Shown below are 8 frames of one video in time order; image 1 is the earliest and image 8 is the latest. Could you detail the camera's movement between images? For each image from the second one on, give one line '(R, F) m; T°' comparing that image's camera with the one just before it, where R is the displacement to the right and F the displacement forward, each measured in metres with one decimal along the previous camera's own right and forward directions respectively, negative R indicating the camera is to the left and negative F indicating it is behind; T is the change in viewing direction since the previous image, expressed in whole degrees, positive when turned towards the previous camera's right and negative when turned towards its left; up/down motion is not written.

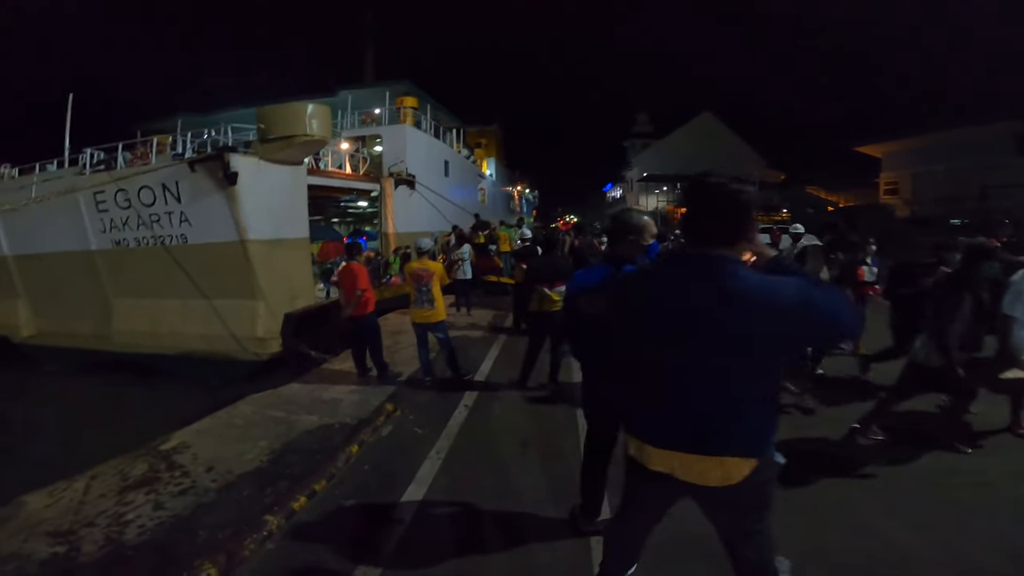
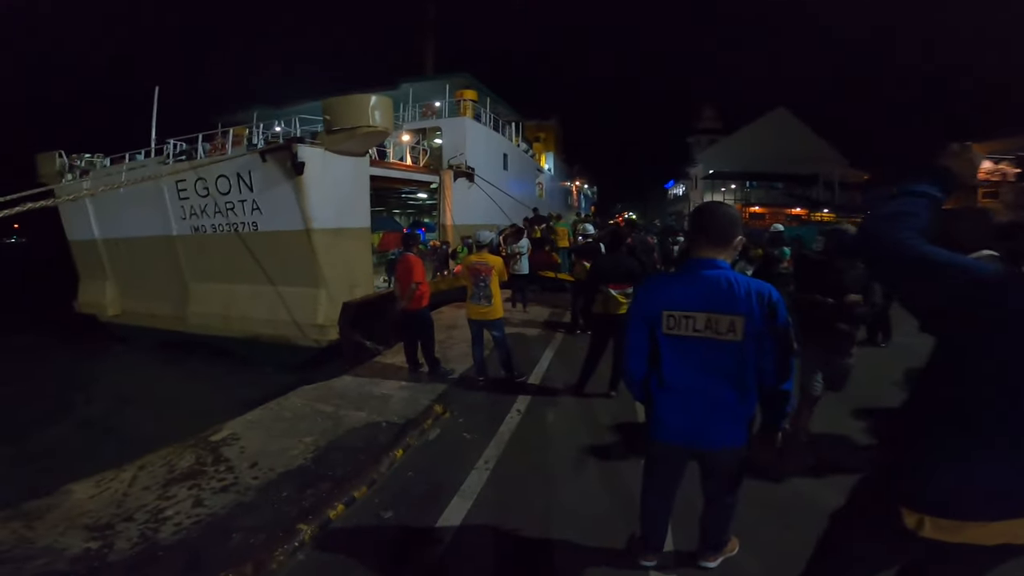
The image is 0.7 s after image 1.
(0.0, +0.4) m; -6°
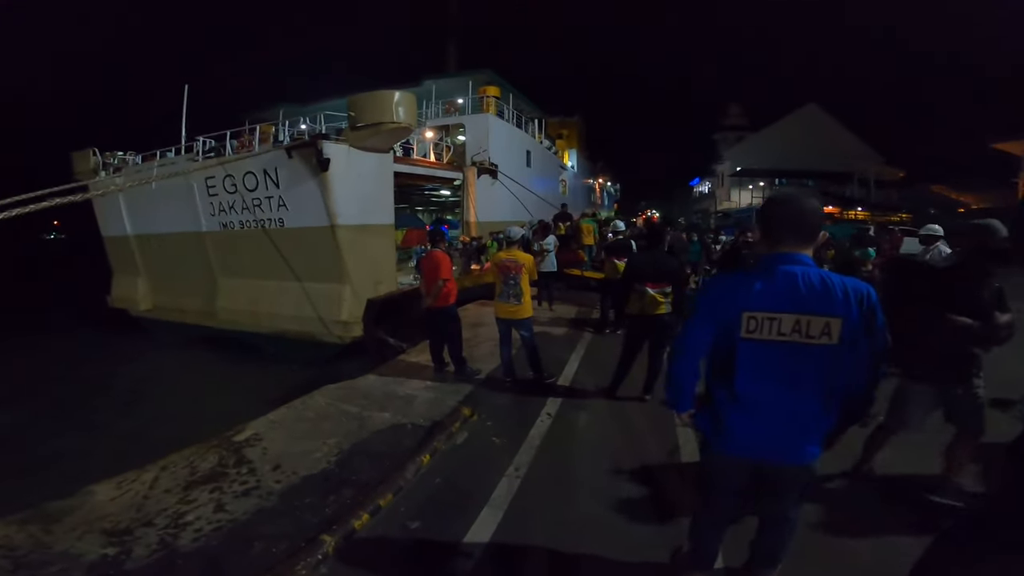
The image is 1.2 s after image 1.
(-0.1, +0.2) m; -2°
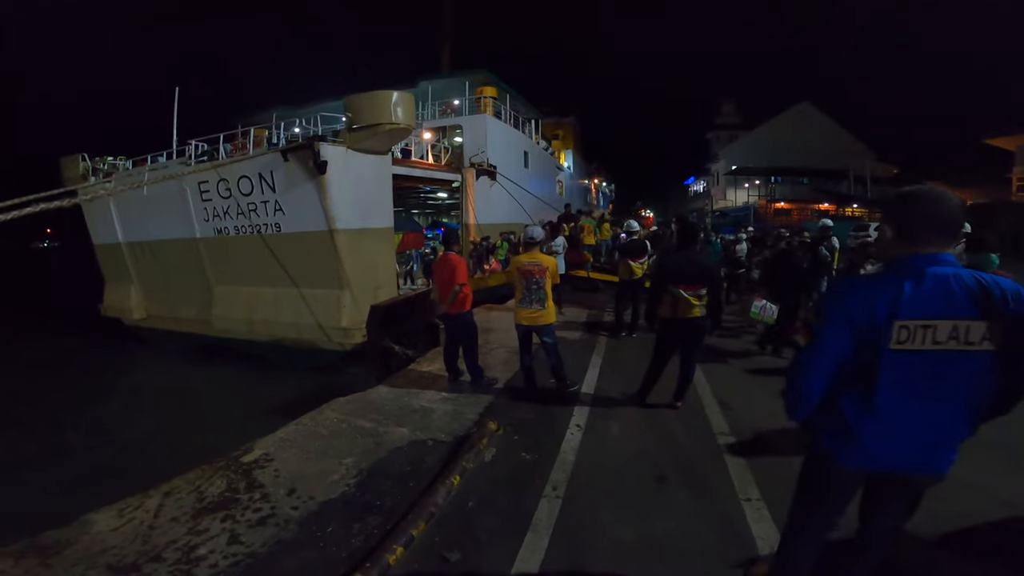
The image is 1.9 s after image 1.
(-0.3, +0.3) m; +1°
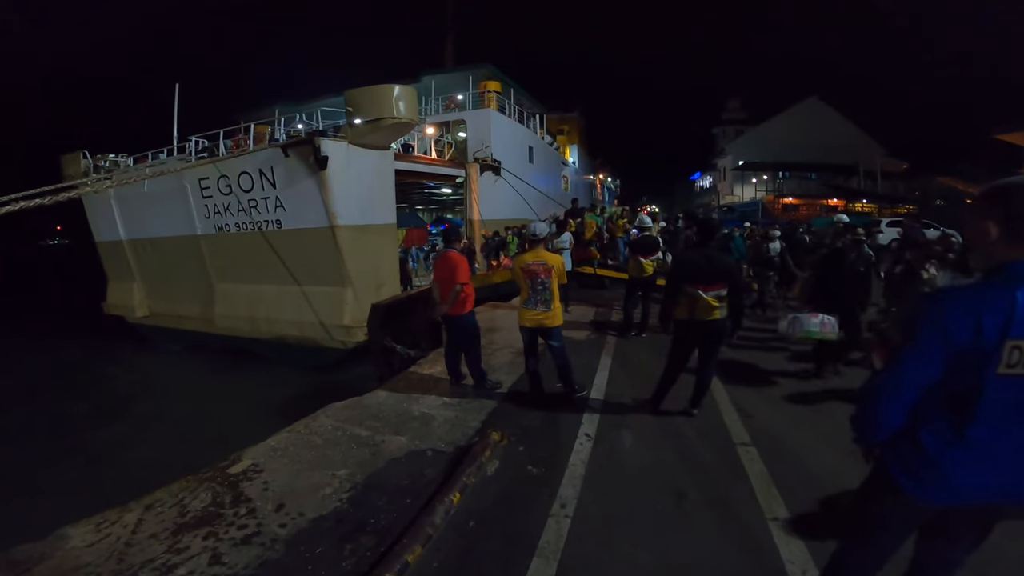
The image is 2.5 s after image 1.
(0.0, +0.3) m; 0°
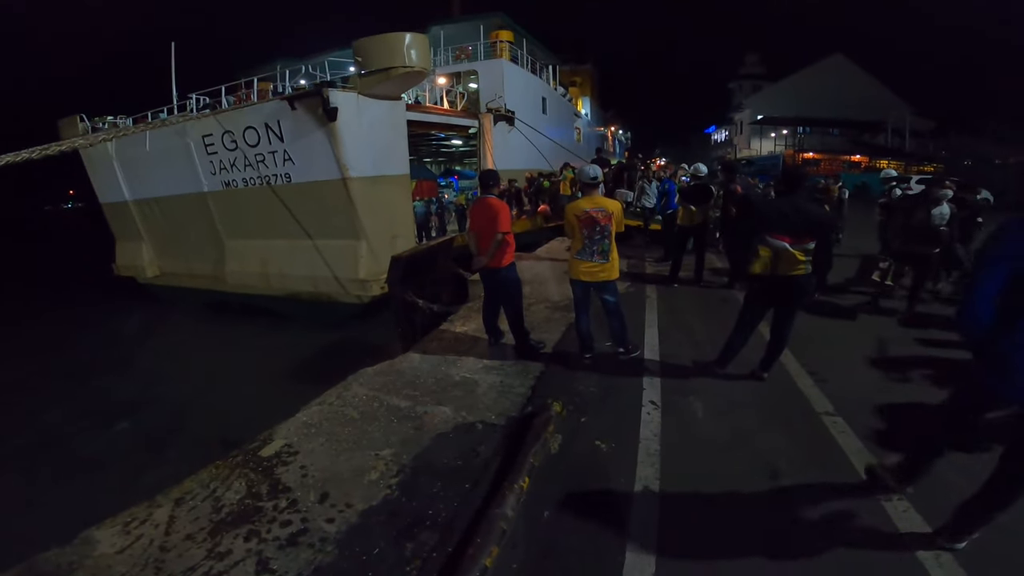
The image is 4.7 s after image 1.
(-0.3, +0.5) m; -1°
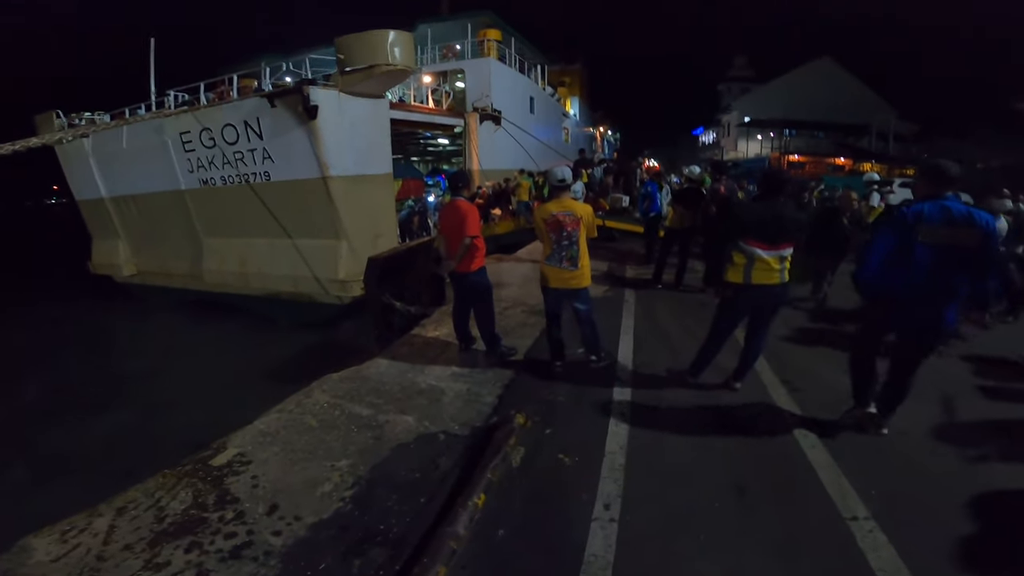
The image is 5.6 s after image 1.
(+0.2, +0.1) m; +1°
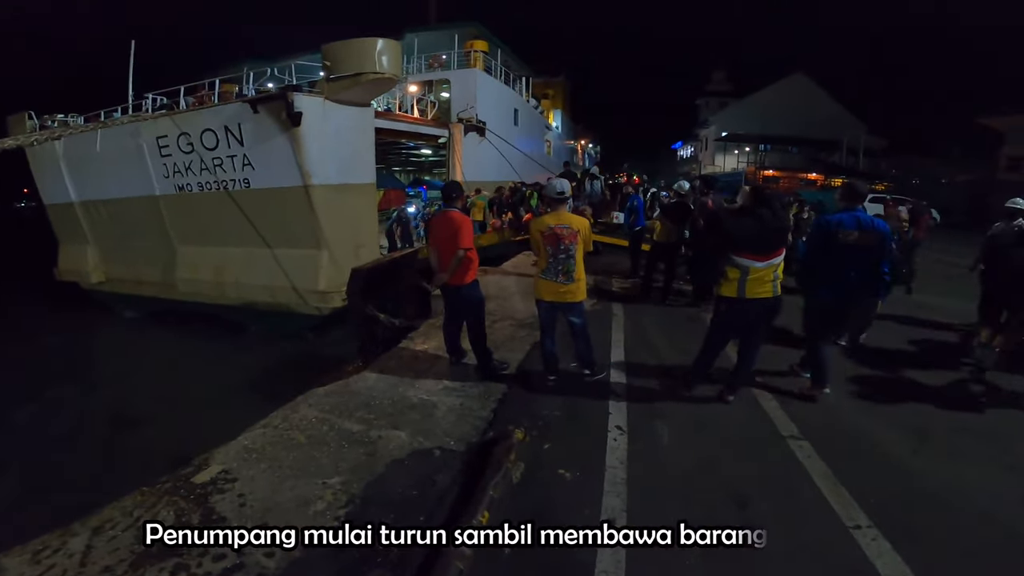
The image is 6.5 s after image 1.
(-0.1, 0.0) m; +2°
